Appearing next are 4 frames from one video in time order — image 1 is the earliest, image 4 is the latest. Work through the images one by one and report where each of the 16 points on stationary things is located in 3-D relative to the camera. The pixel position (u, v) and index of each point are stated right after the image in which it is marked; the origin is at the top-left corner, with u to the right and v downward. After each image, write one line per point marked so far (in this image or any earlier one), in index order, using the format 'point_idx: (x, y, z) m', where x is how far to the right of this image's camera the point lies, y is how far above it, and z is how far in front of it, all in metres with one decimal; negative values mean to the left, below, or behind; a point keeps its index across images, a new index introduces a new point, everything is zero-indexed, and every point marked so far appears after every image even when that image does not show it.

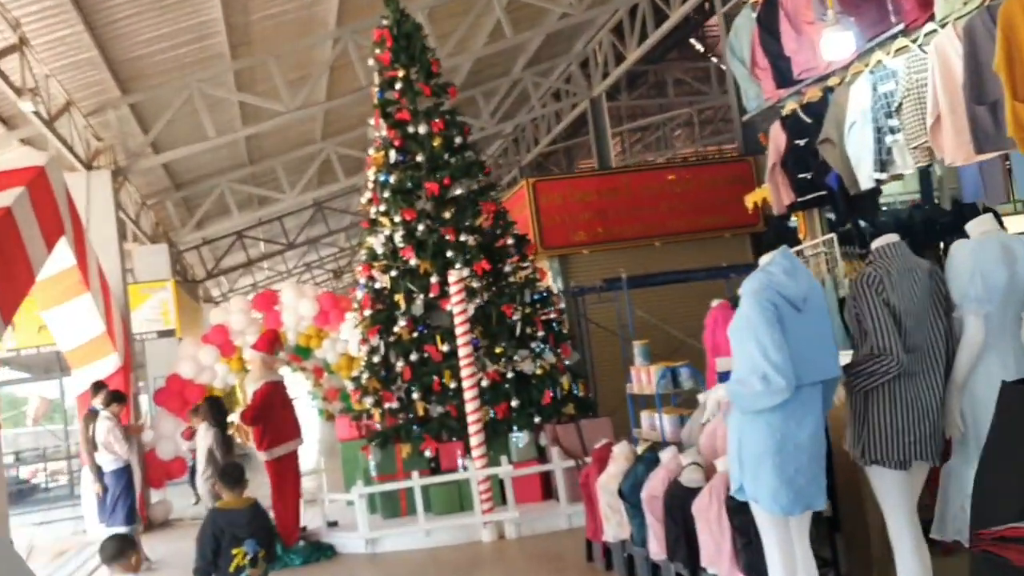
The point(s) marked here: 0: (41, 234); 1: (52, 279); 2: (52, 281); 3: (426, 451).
0: (-2.6, +0.3, +5.5) m
1: (-3.1, +0.1, +6.7) m
2: (-3.1, 0.0, +6.7) m
3: (-0.5, -1.0, +6.0) m
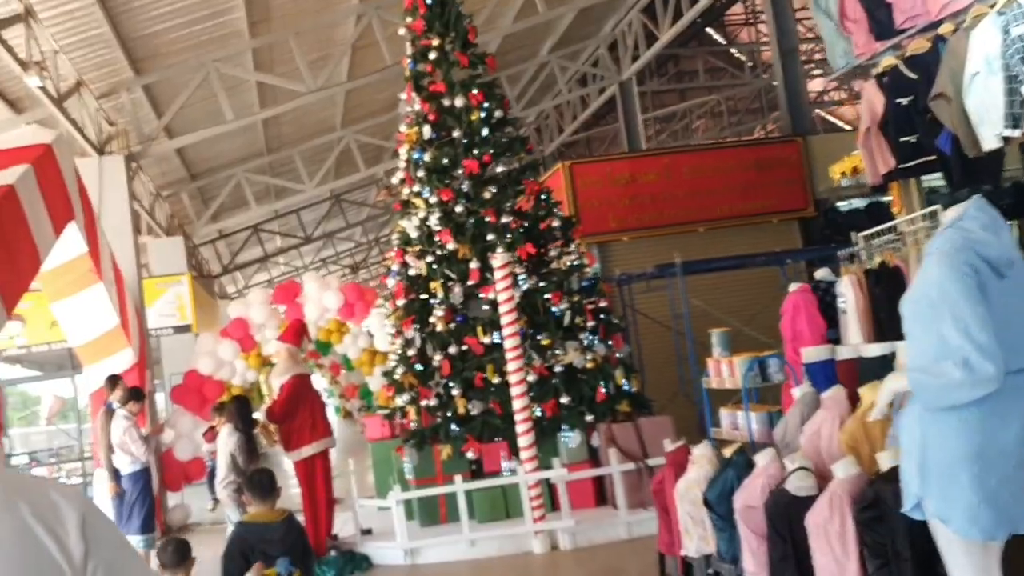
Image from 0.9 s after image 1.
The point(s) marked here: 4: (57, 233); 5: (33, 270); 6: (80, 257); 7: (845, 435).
0: (-2.3, +0.4, +5.0) m
1: (-2.8, +0.1, +6.2) m
2: (-2.8, +0.1, +6.3) m
3: (-0.2, -0.9, +5.5) m
4: (-2.4, +0.3, +5.3) m
5: (-2.2, +0.1, +4.7) m
6: (-2.6, +0.2, +6.1) m
7: (+1.0, -0.5, +3.2) m
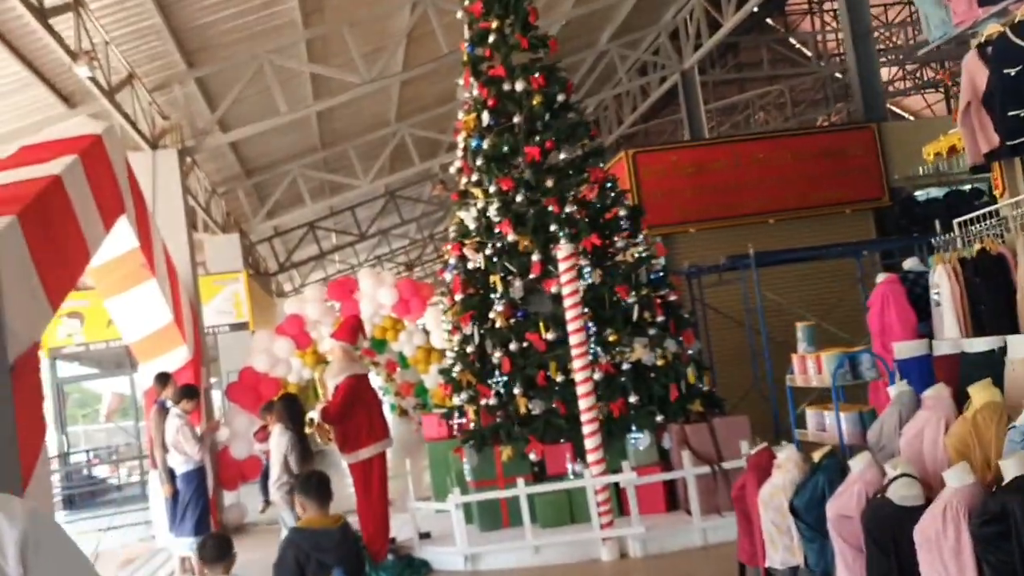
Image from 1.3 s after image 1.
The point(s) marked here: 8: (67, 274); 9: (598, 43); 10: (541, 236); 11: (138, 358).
0: (-2.0, +0.4, +4.9) m
1: (-2.4, +0.1, +6.1) m
2: (-2.4, +0.1, +6.1) m
3: (+0.1, -0.9, +5.2) m
4: (-2.1, +0.3, +5.2) m
5: (-1.9, +0.1, +4.5) m
6: (-2.2, +0.2, +6.0) m
7: (+1.2, -0.4, +2.9) m
8: (-1.8, +0.1, +4.2) m
9: (+1.1, +3.1, +12.9) m
10: (+0.2, +0.3, +5.5) m
11: (-2.6, -0.5, +7.2) m
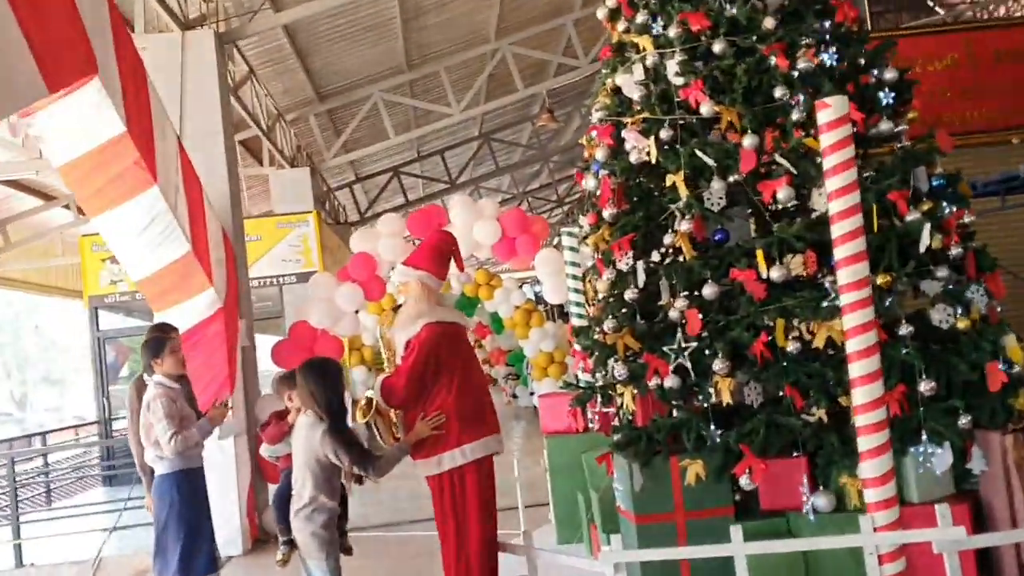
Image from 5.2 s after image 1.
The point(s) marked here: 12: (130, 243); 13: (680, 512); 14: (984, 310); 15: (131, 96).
0: (-1.4, +0.7, +2.9) m
1: (-1.7, +0.5, +4.1) m
2: (-1.7, +0.5, +4.1) m
3: (+0.7, -0.6, +3.1) m
4: (-1.5, +0.7, +3.2) m
5: (-1.4, +0.4, +2.5) m
6: (-1.6, +0.6, +4.0) m
7: (+1.6, -0.2, +0.6) m
8: (-1.3, +0.4, +2.2) m
9: (+2.4, +3.6, +10.5) m
10: (+0.8, +0.6, +3.3) m
11: (-1.9, -0.1, +5.2) m
12: (-1.8, +0.2, +4.7) m
13: (+0.5, -0.7, +3.2) m
14: (+1.5, -0.1, +3.1) m
15: (-1.5, +0.8, +4.1) m
